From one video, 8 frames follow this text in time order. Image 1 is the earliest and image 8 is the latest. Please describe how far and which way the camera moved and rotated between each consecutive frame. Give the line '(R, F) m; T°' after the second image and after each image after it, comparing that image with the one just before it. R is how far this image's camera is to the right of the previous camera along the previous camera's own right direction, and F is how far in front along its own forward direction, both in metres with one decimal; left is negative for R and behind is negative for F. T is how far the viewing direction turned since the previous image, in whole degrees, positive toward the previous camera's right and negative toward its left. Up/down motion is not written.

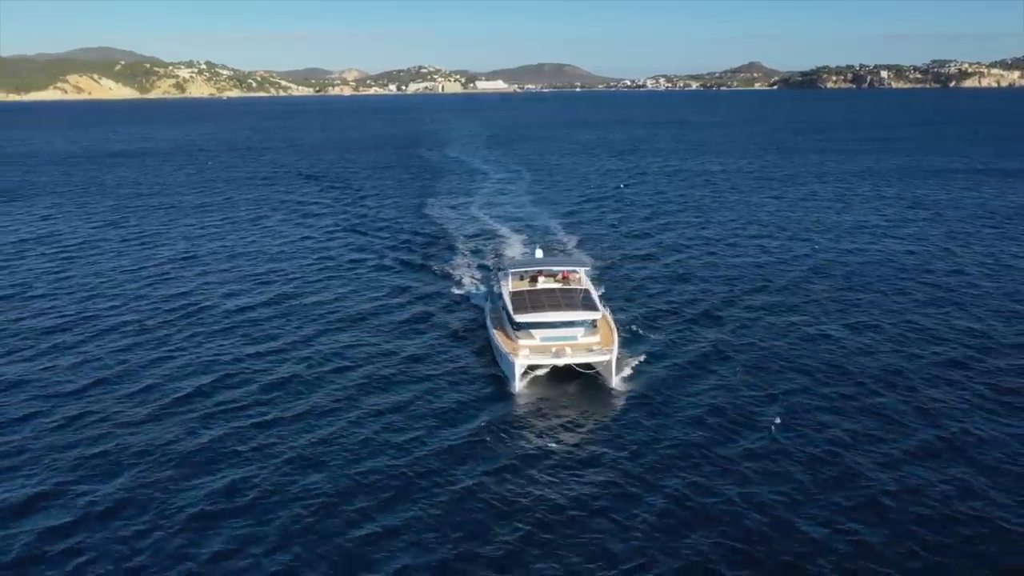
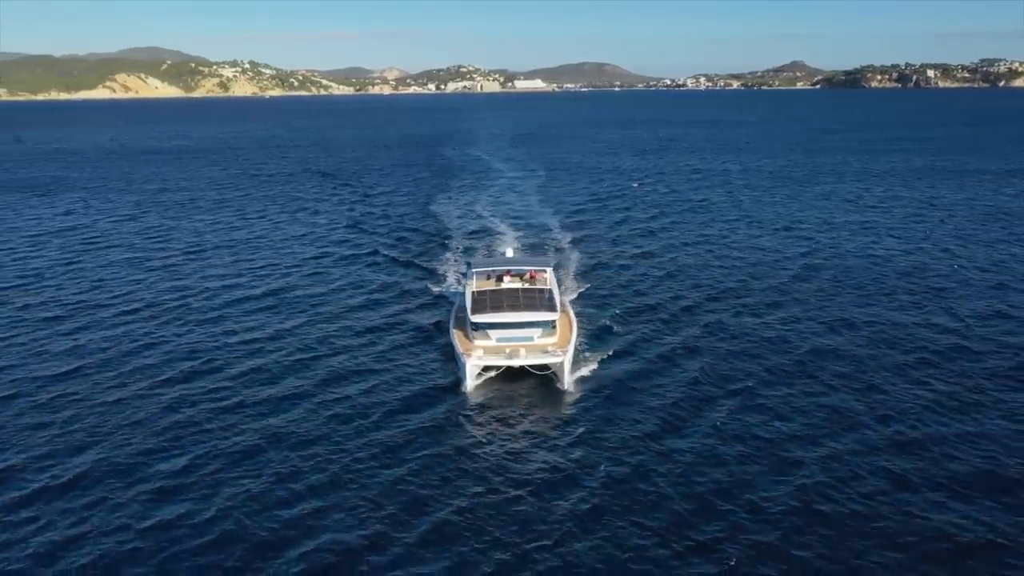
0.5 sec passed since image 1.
(+2.9, -1.0) m; -3°
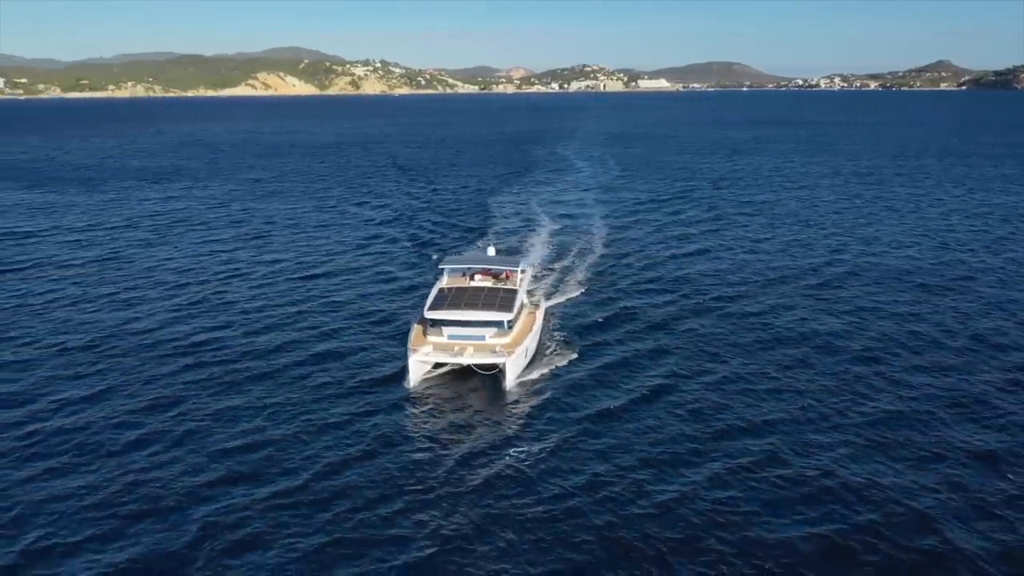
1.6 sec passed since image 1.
(+5.8, -2.1) m; -8°
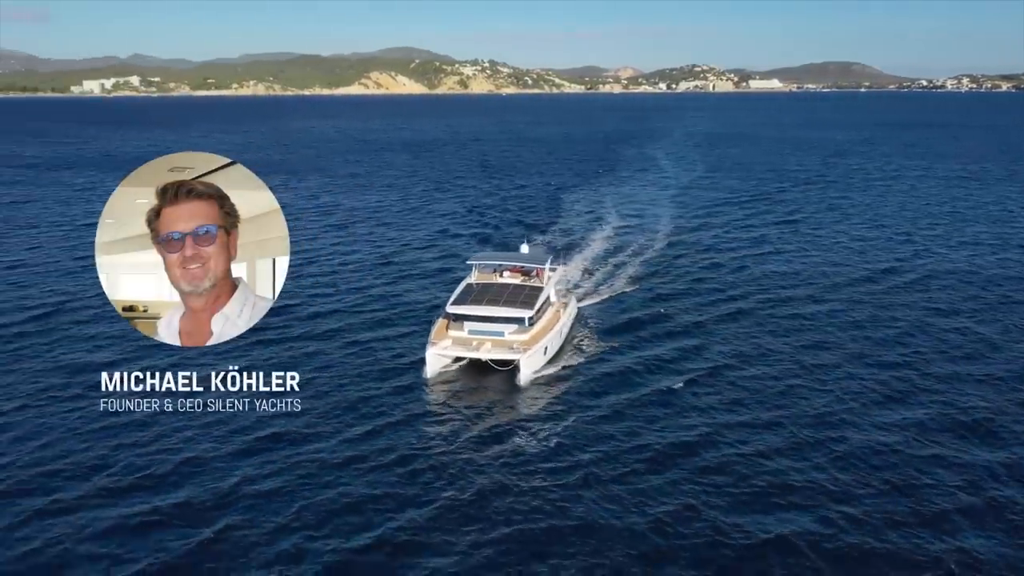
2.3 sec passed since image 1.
(+2.7, -1.5) m; -7°
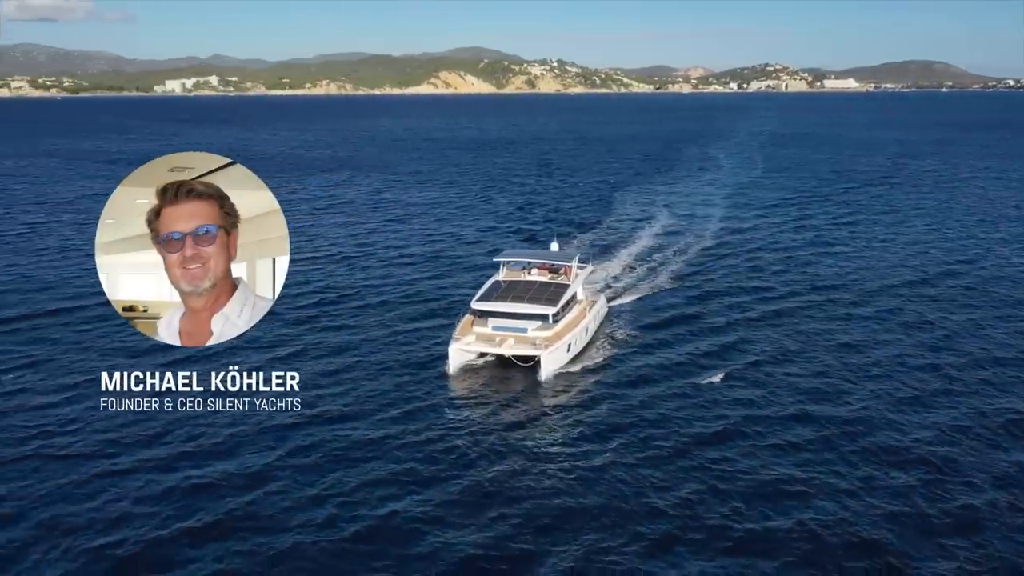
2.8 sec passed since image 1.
(+1.1, -1.1) m; -4°
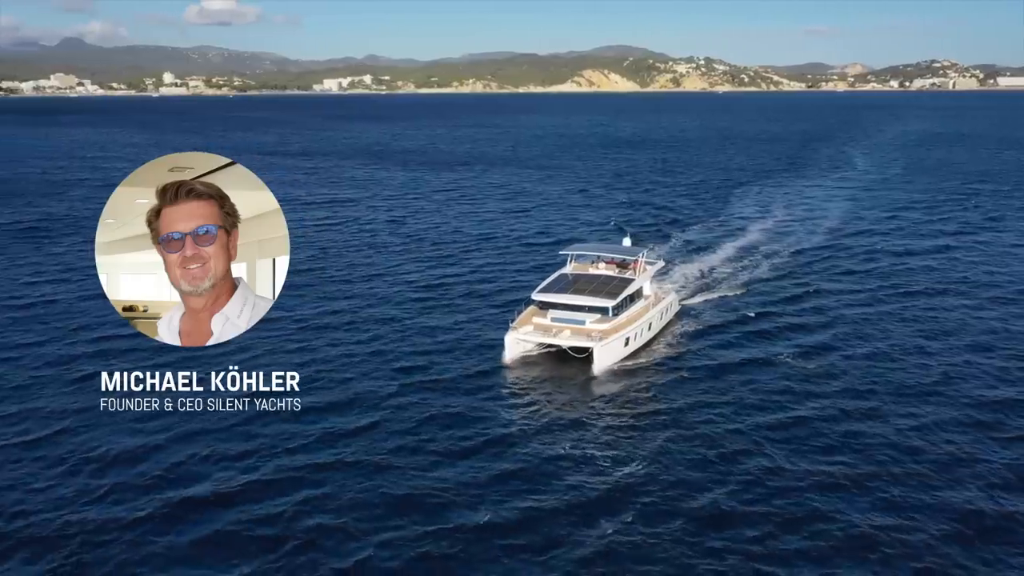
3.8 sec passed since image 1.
(+2.3, -0.7) m; -9°
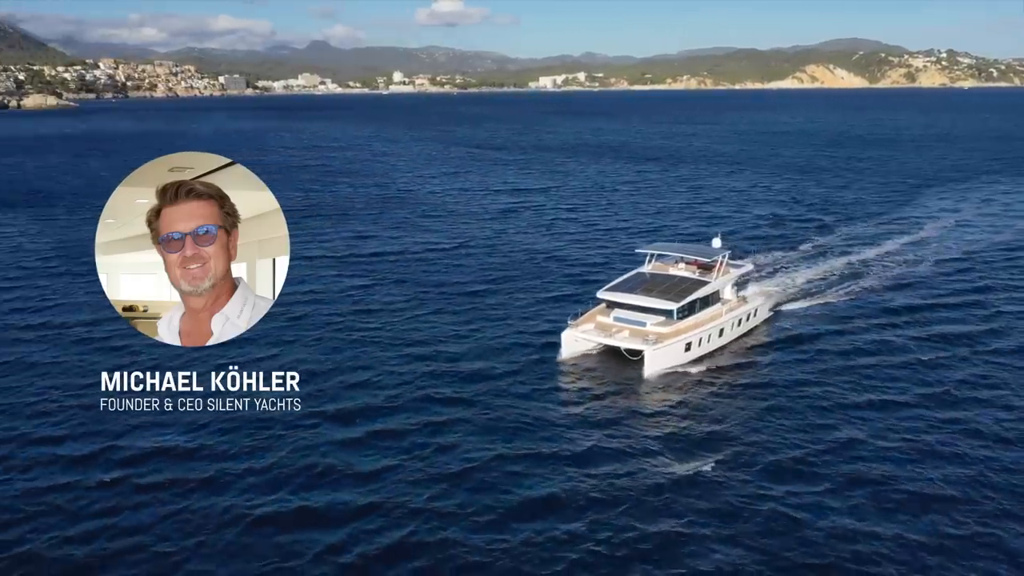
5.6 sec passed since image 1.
(+4.2, +1.0) m; -14°
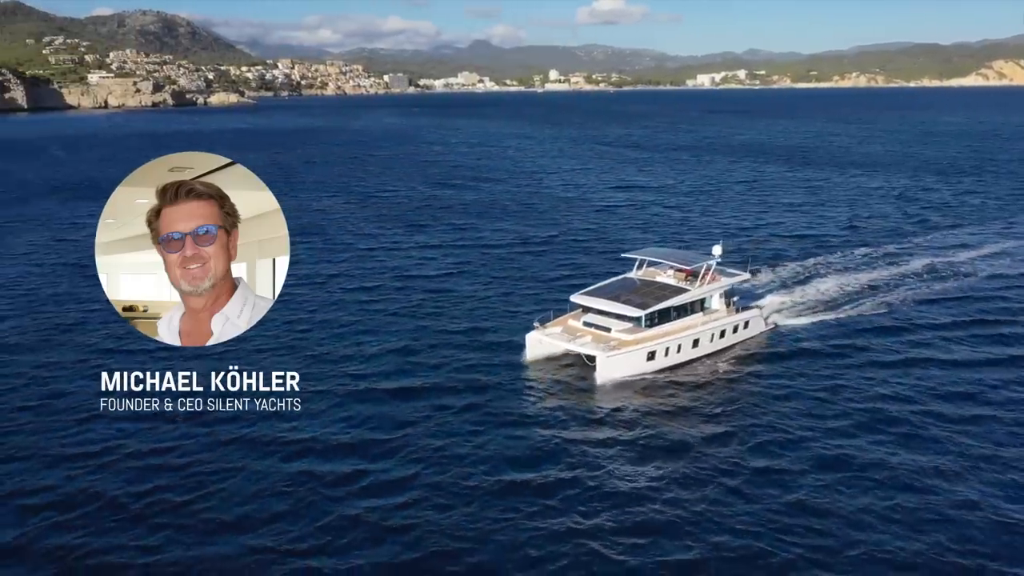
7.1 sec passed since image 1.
(+4.3, -1.0) m; -10°
